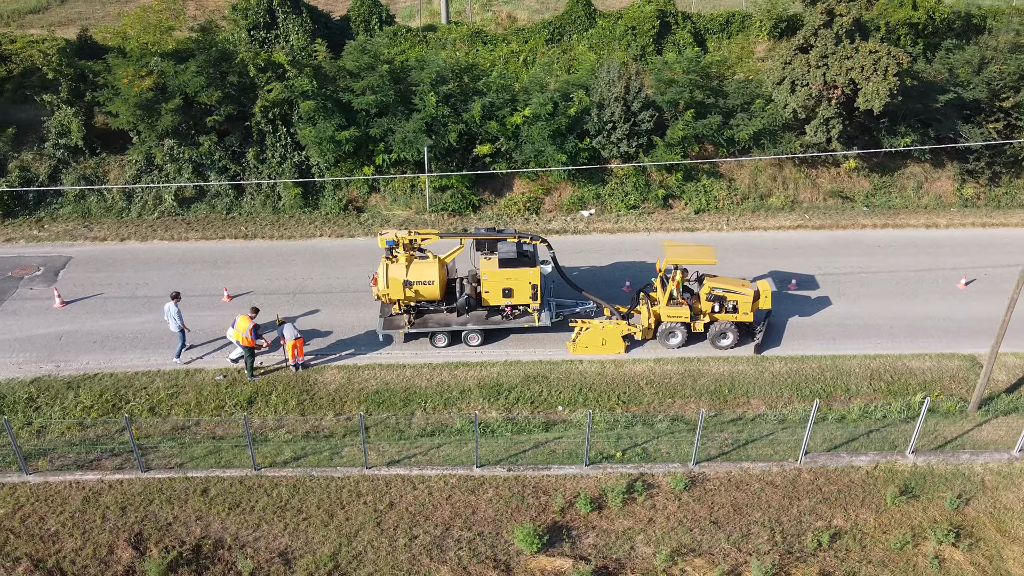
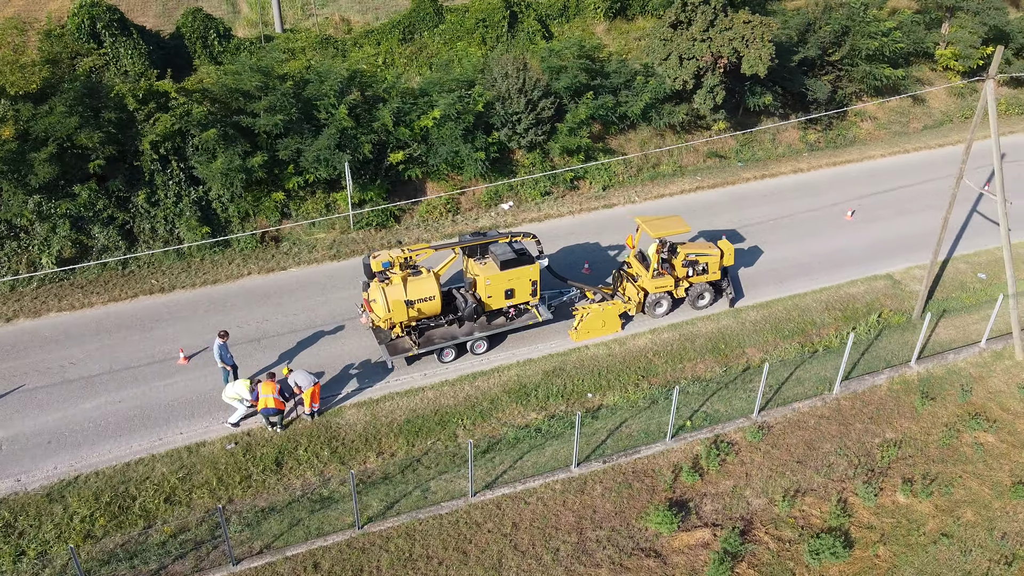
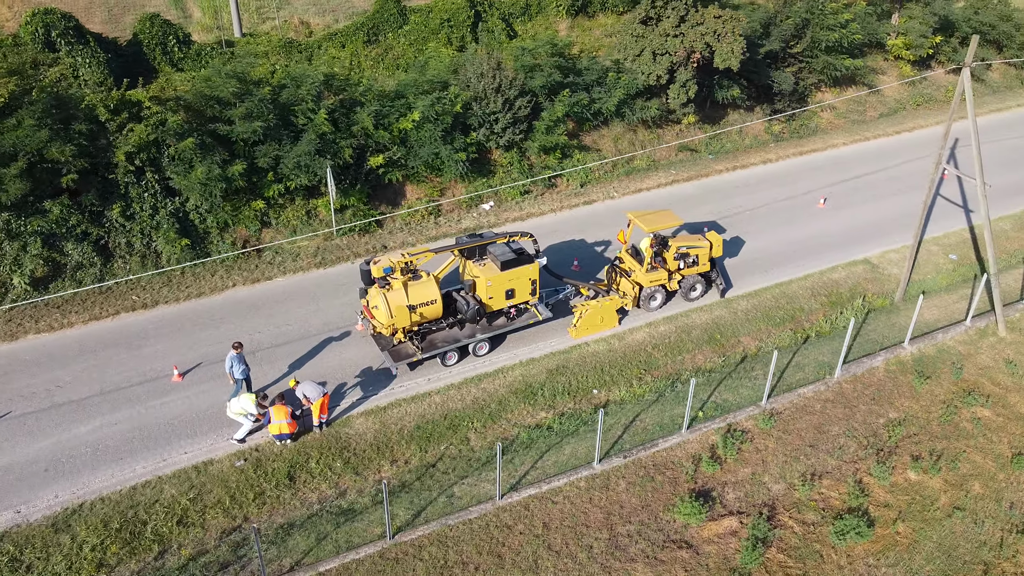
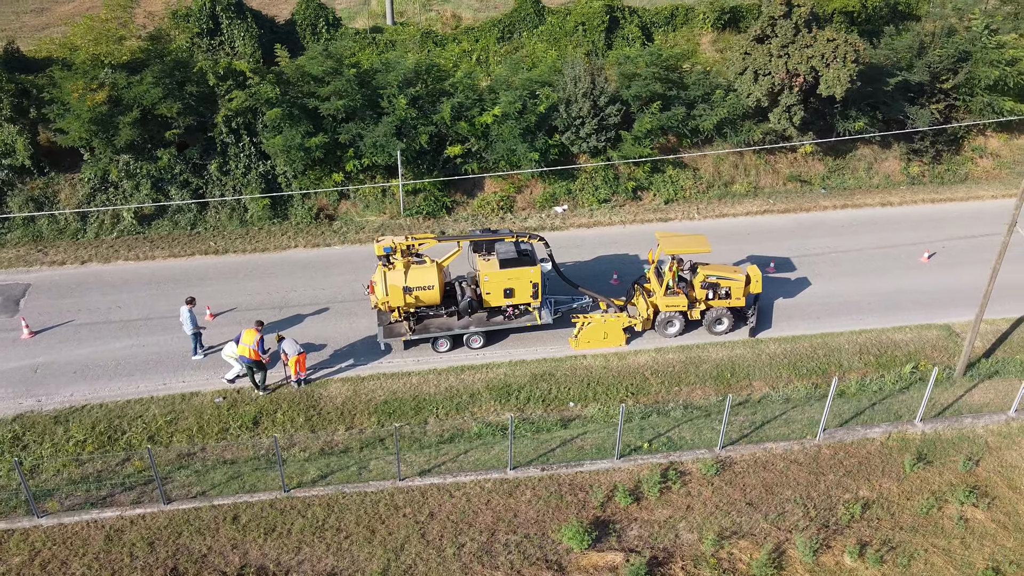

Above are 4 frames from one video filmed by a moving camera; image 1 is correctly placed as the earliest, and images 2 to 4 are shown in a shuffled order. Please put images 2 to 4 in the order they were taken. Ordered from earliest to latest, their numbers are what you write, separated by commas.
4, 2, 3
